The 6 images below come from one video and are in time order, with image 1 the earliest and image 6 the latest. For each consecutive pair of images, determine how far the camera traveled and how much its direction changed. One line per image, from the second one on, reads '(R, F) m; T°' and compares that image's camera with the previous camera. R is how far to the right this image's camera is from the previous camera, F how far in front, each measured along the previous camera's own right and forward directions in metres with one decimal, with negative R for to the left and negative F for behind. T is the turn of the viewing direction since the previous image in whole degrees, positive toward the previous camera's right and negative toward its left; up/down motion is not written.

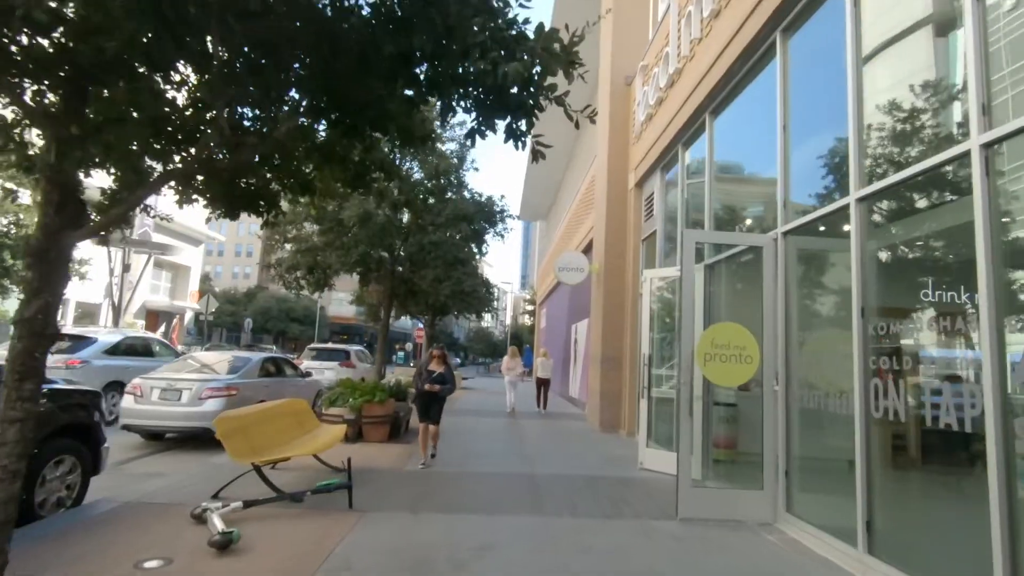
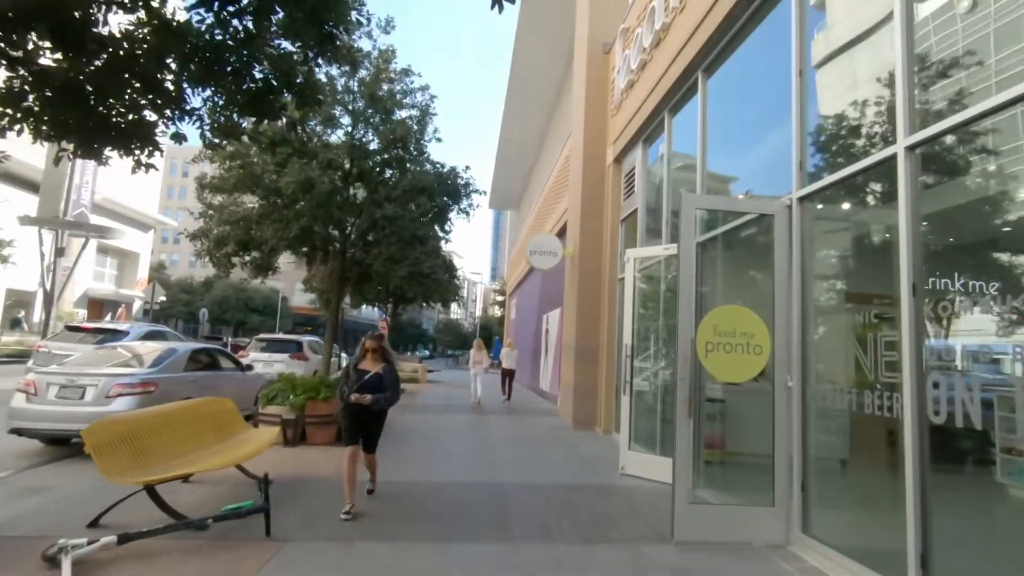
(+0.1, +1.3) m; +3°
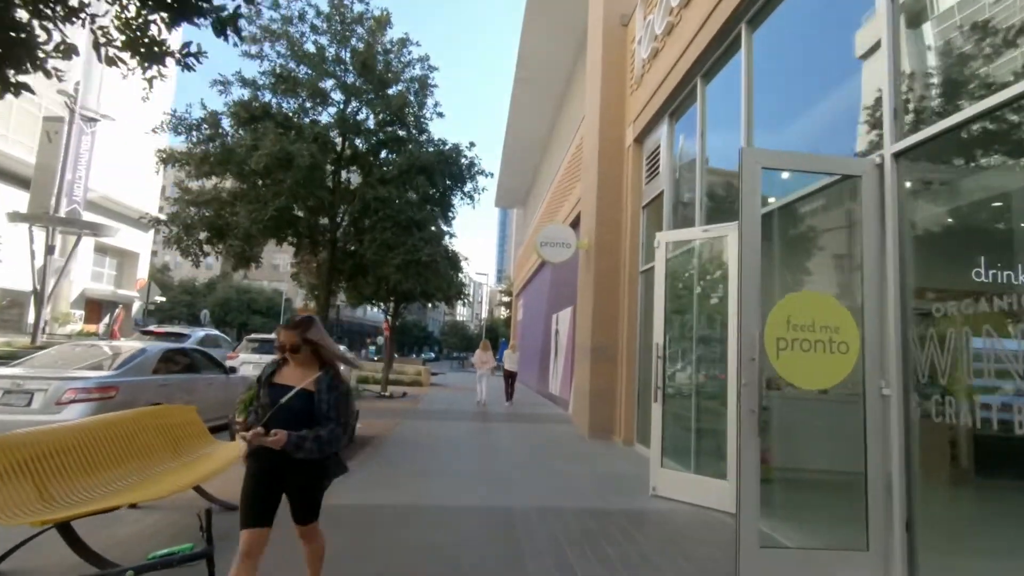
(-0.1, +1.2) m; -1°
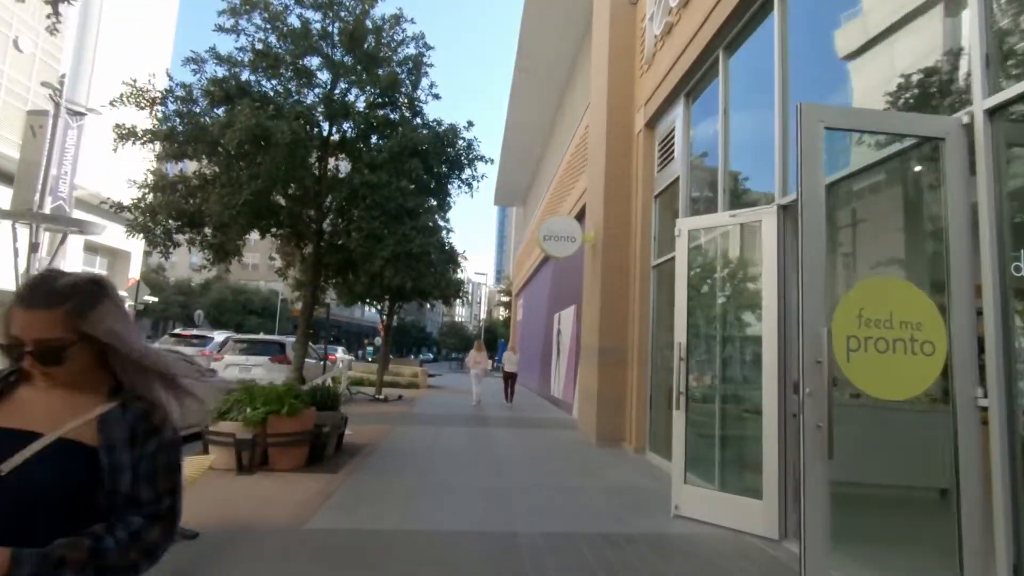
(-0.1, +0.8) m; 0°
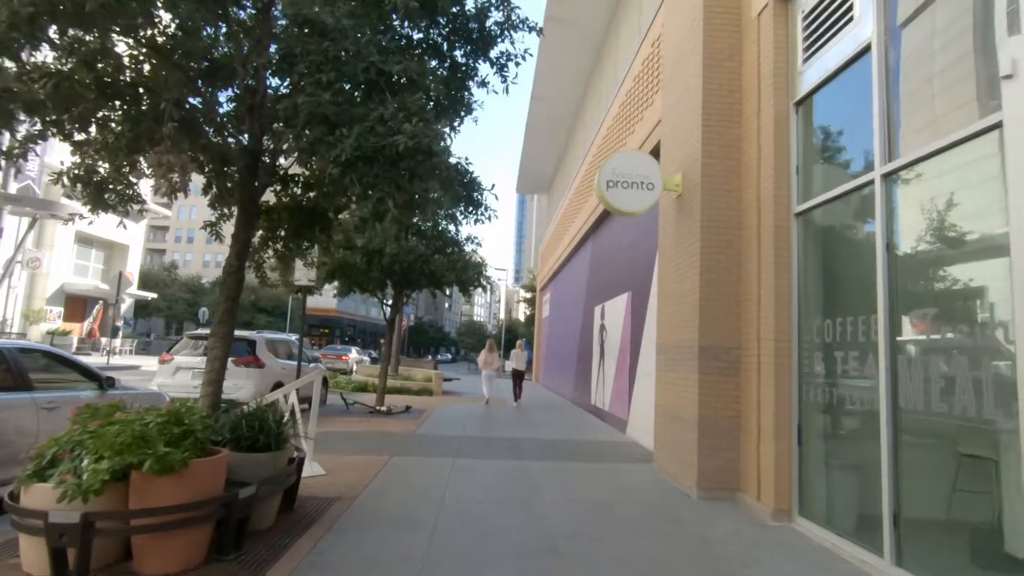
(-0.5, +3.8) m; -2°
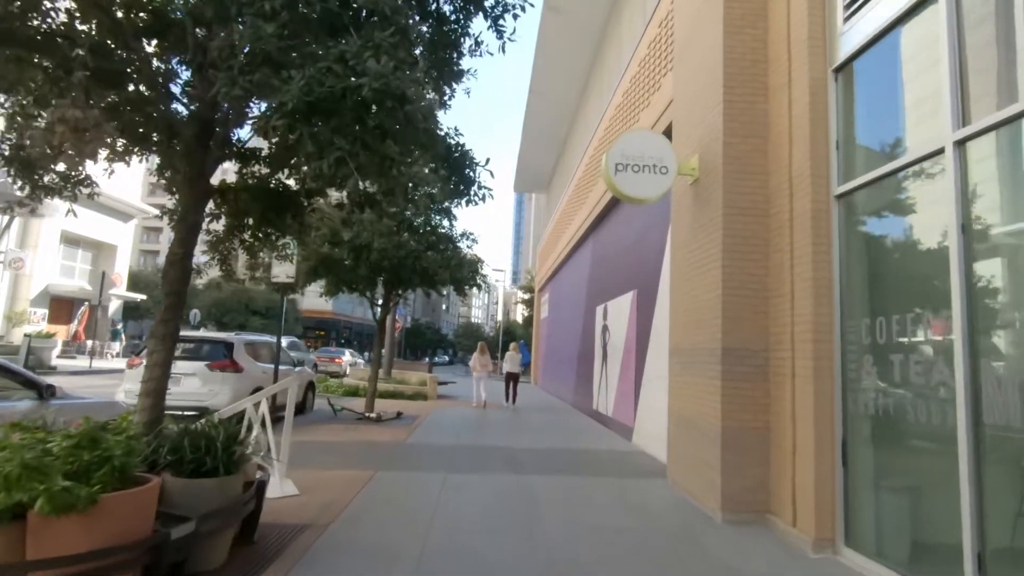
(0.0, +0.9) m; 0°
